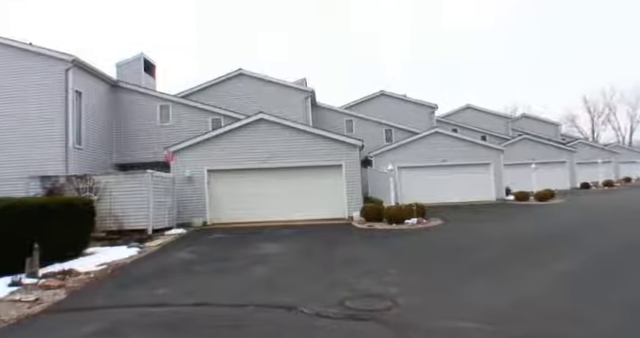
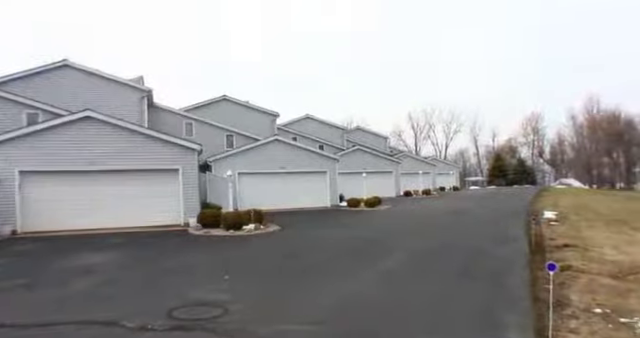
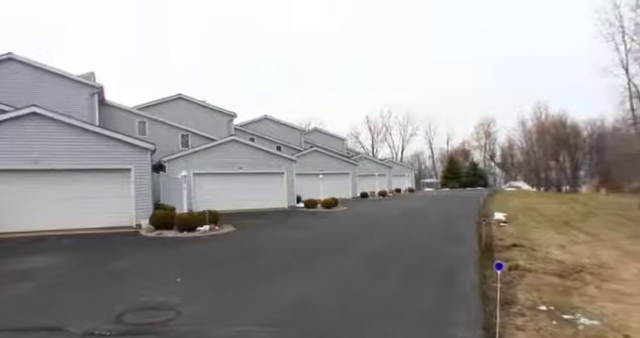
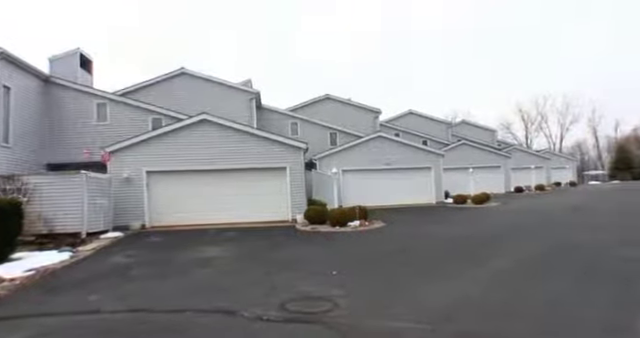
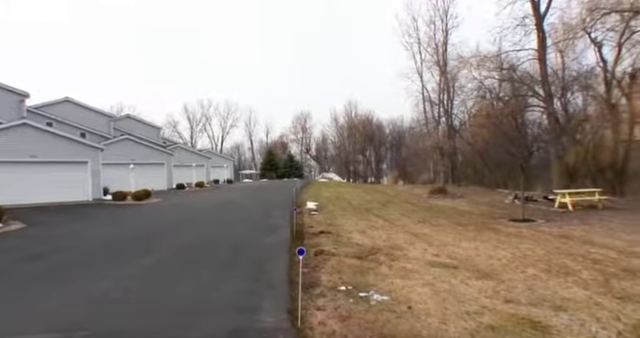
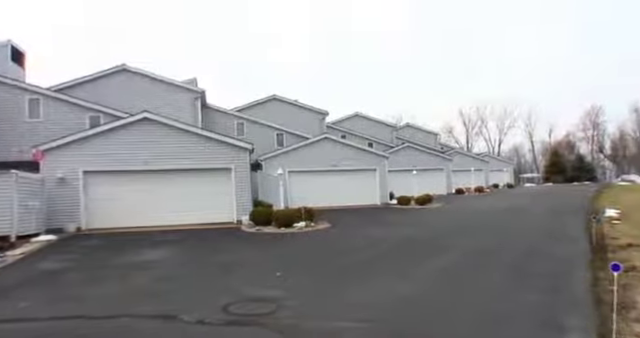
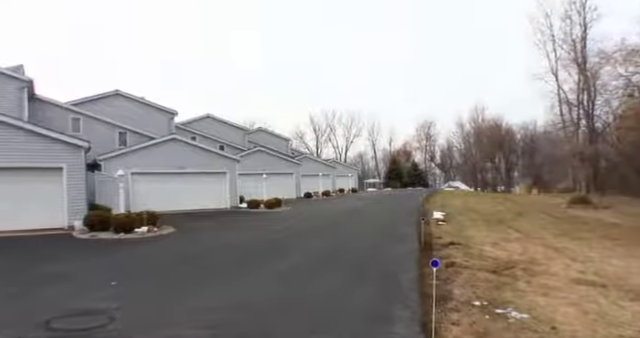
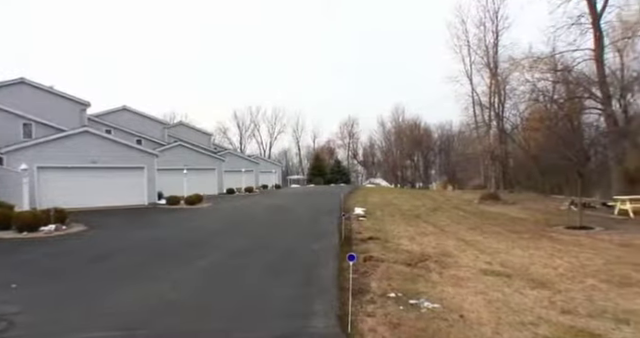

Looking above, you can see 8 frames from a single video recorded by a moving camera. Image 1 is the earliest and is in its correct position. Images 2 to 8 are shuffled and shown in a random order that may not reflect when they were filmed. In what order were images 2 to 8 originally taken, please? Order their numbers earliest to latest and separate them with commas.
4, 6, 2, 3, 7, 8, 5
